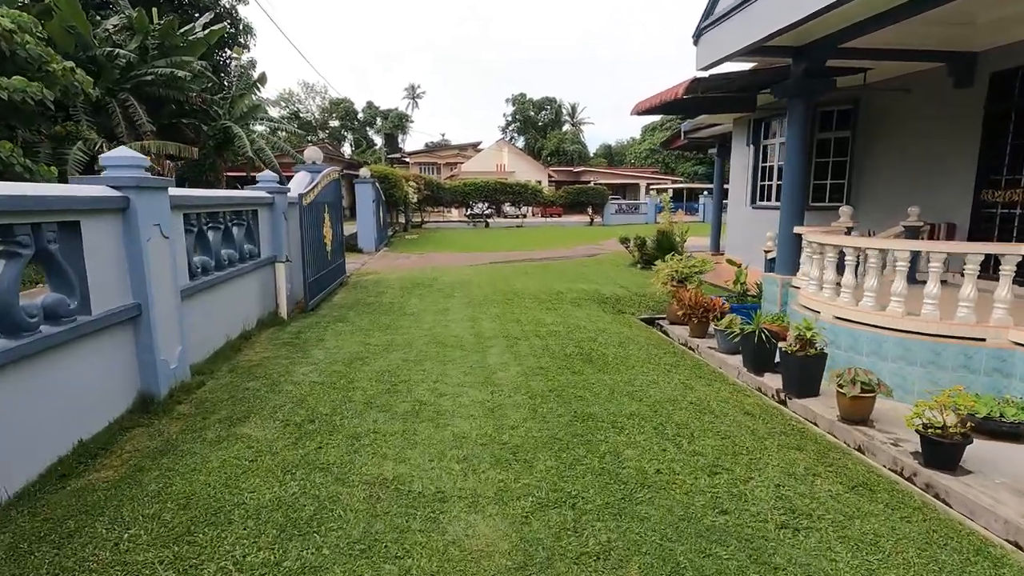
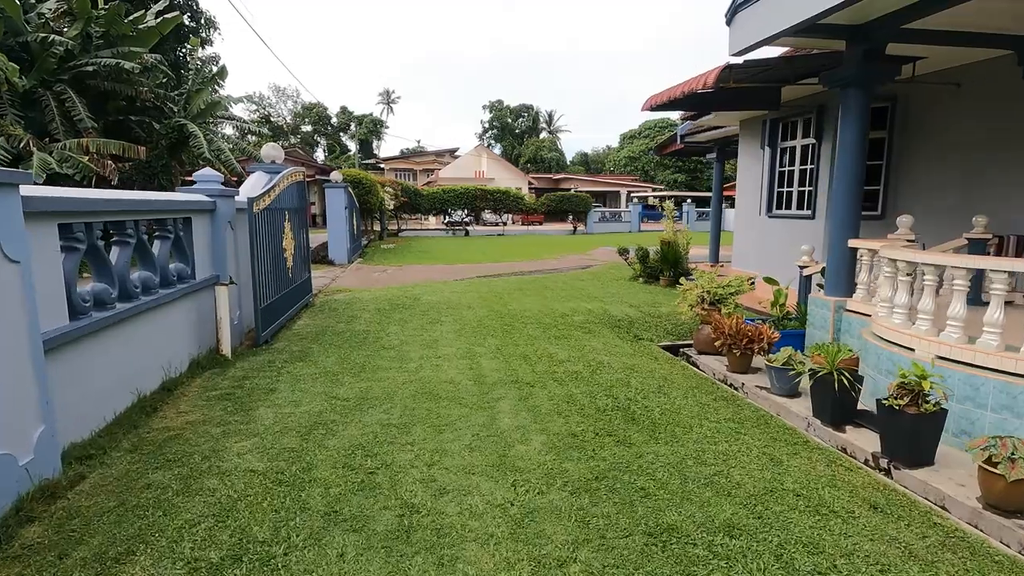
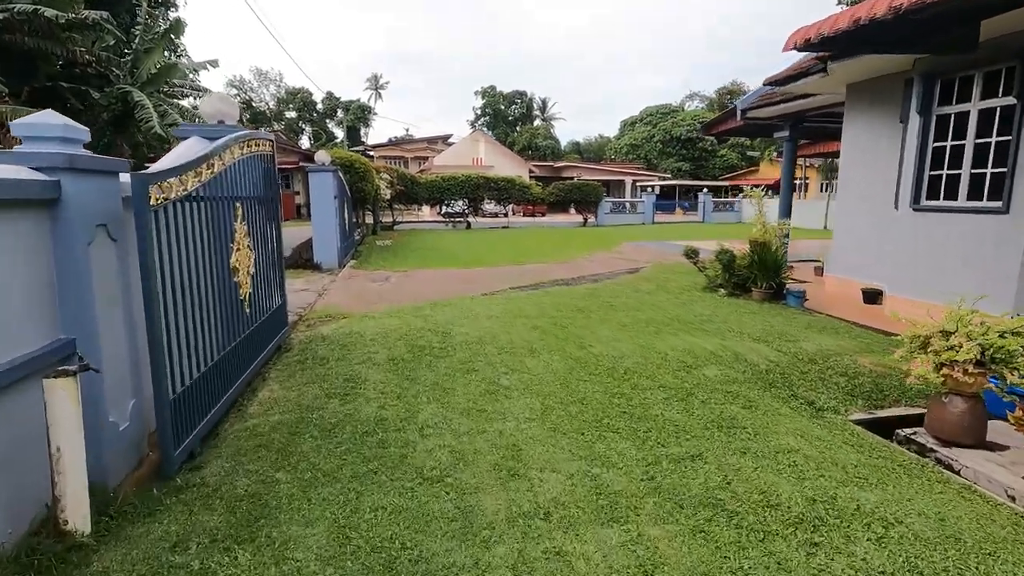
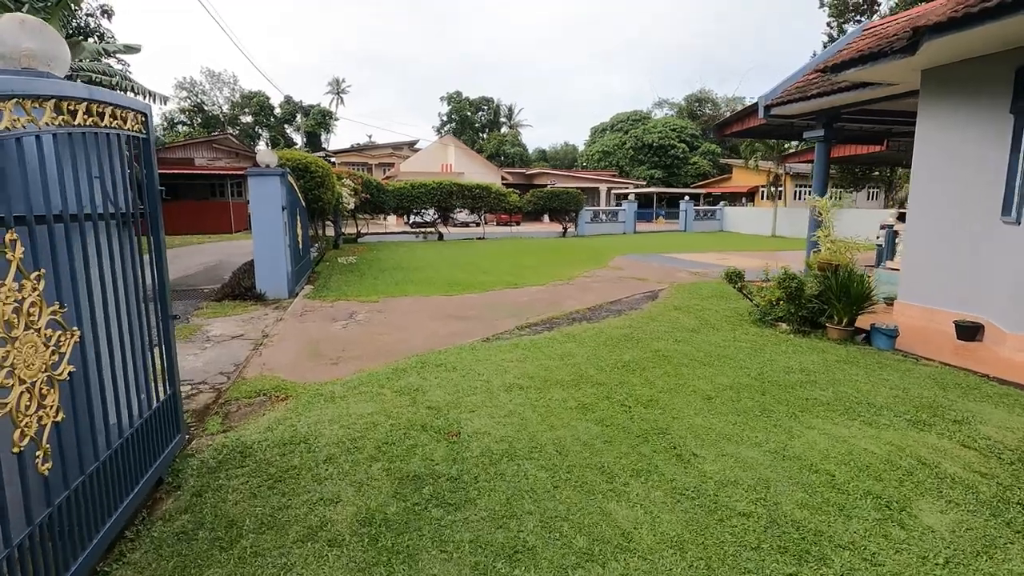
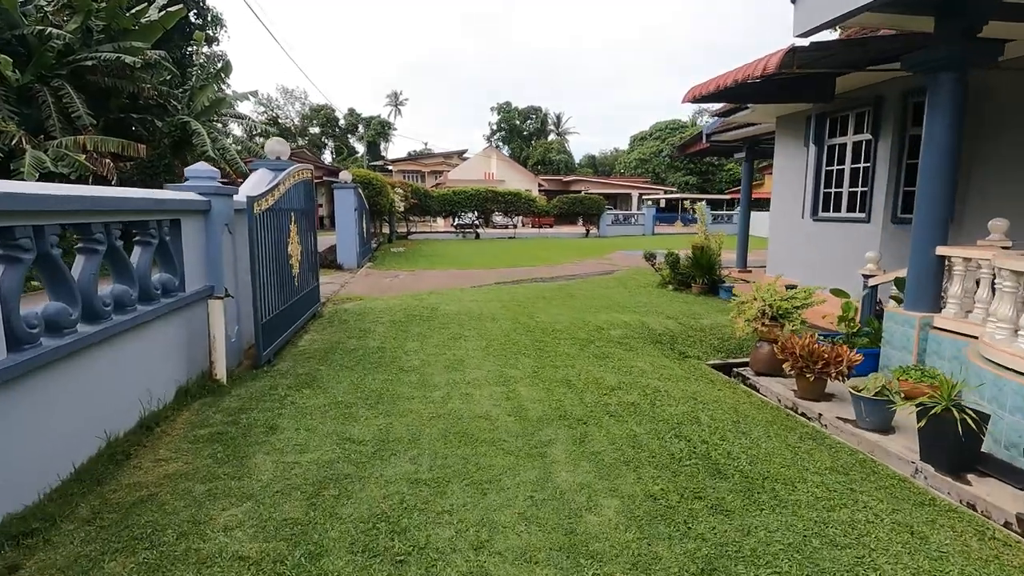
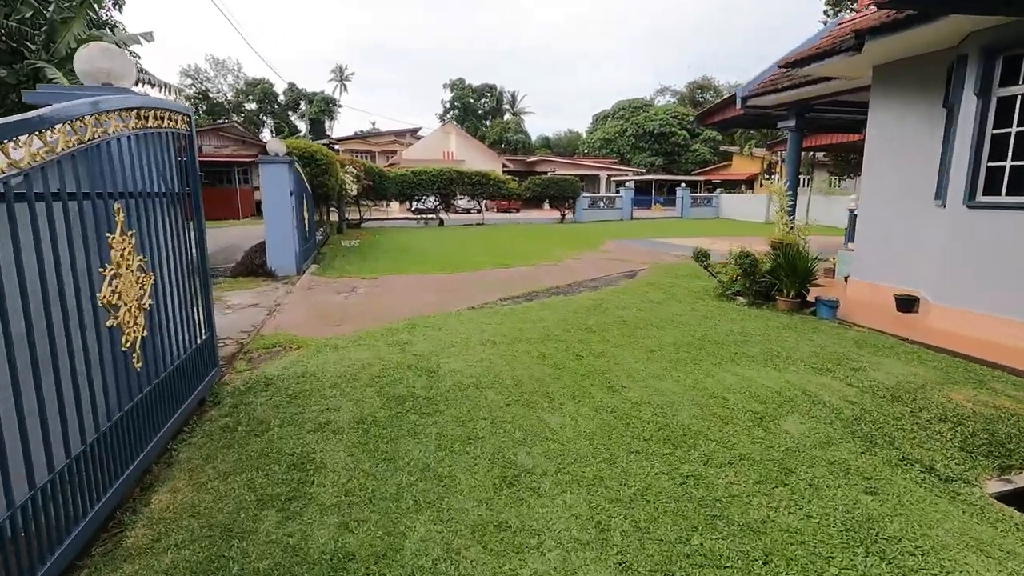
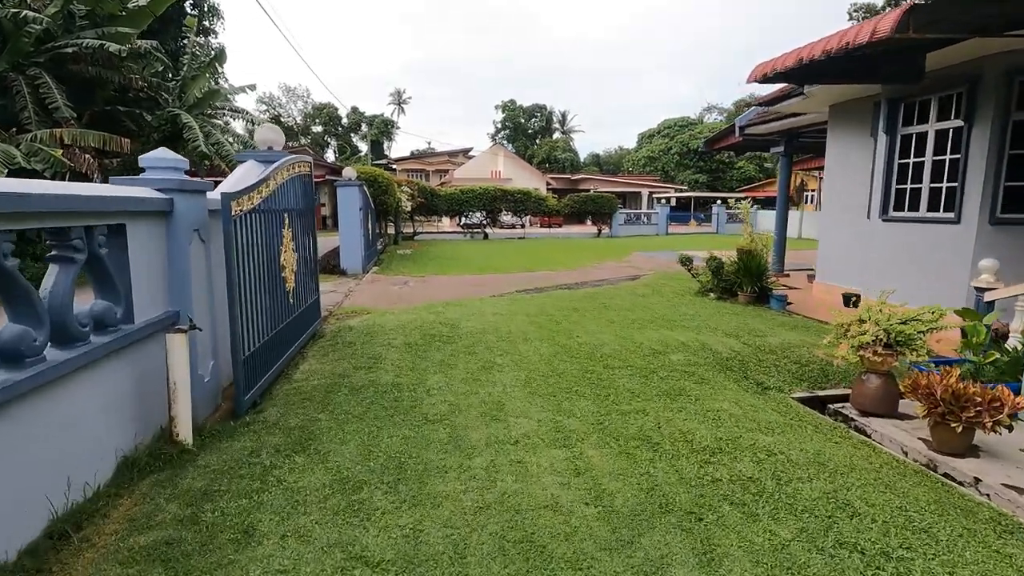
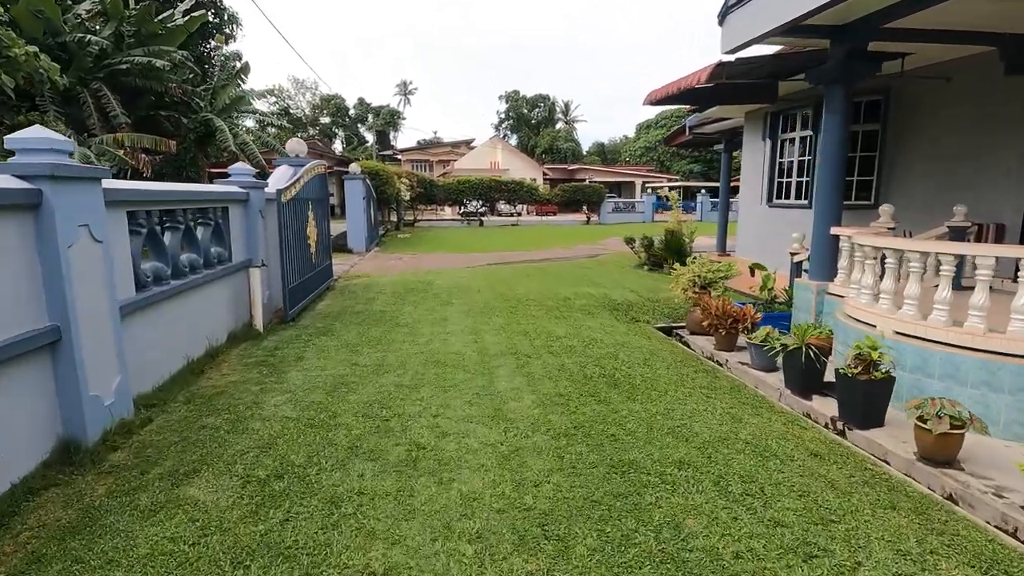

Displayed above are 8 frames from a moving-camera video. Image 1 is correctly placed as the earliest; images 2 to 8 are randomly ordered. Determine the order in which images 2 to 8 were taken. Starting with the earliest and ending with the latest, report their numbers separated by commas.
8, 2, 5, 7, 3, 6, 4
